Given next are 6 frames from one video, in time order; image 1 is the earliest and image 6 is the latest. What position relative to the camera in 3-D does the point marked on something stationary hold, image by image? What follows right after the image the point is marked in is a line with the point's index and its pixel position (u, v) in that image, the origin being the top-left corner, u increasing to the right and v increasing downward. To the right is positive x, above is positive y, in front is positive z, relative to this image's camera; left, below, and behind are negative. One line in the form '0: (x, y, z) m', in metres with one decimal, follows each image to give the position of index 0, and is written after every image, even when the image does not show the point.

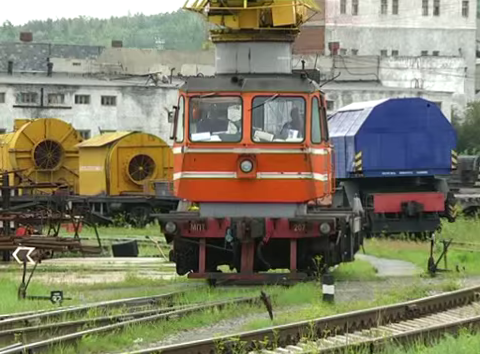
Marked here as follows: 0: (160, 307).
0: (-1.2, -1.8, +20.1) m
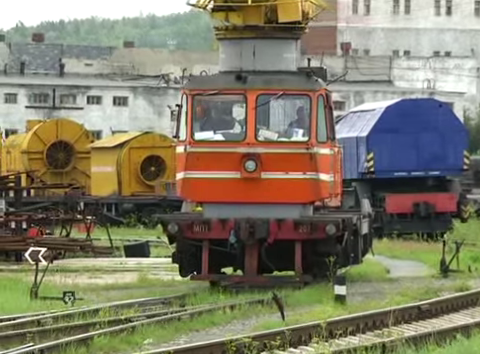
0: (-1.0, -1.9, +20.1) m
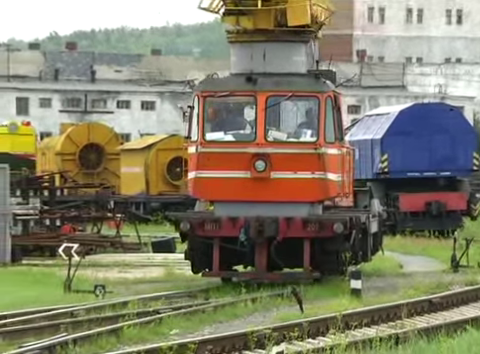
0: (-0.7, -1.9, +21.2) m
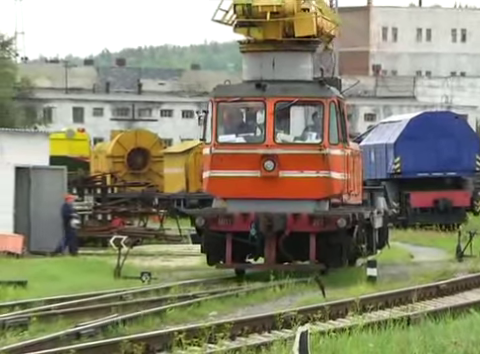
0: (-0.2, -1.9, +23.9) m
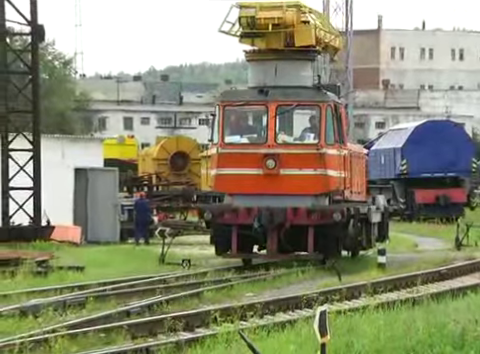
0: (+0.4, -1.9, +27.5) m
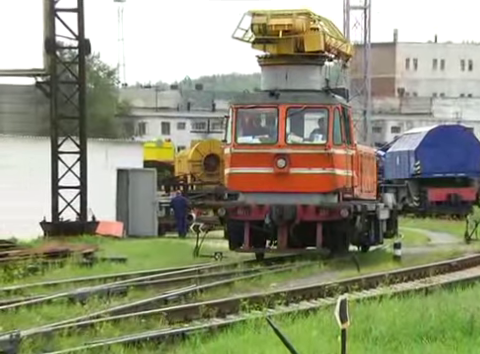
0: (+1.0, -1.9, +30.0) m
